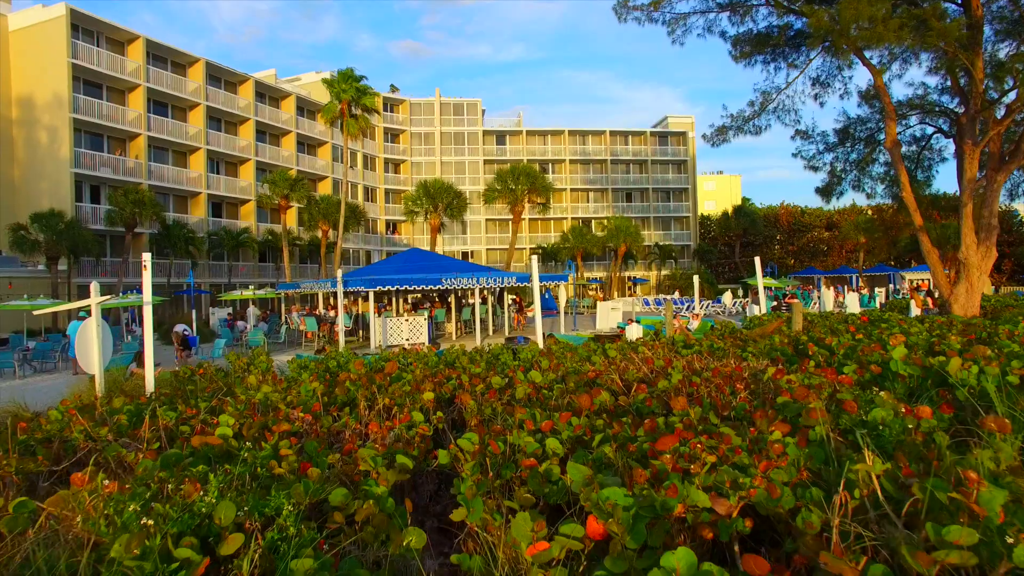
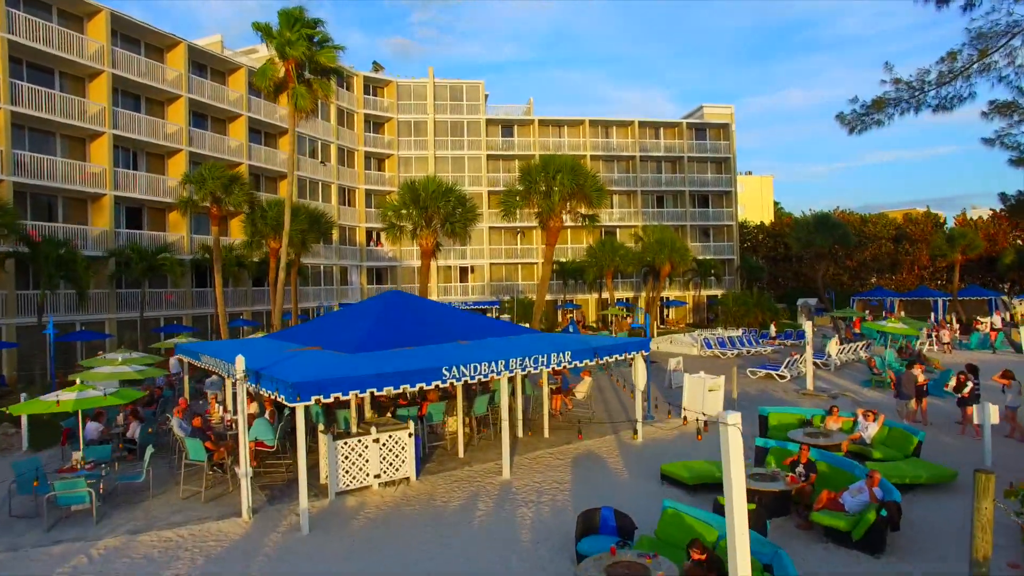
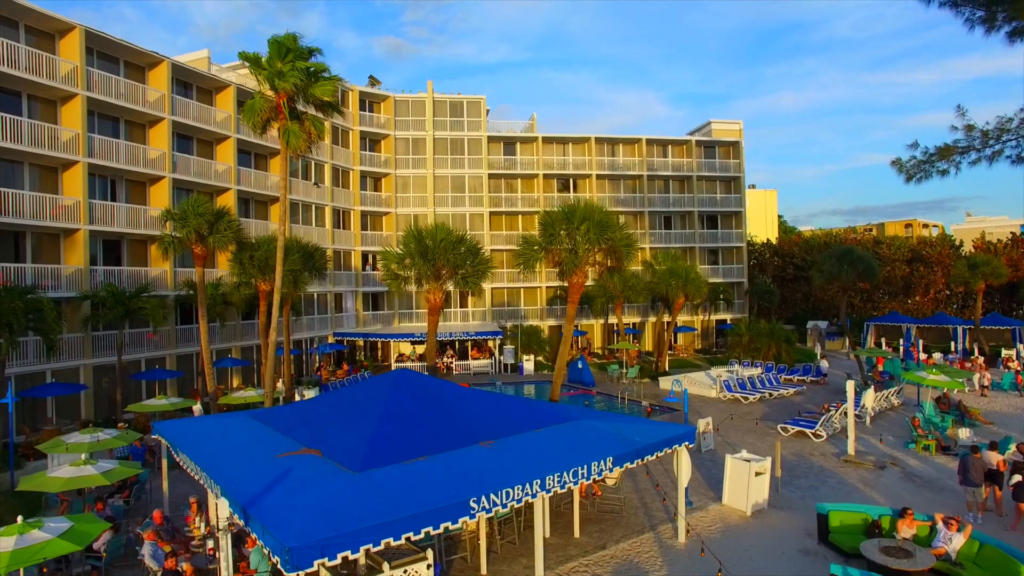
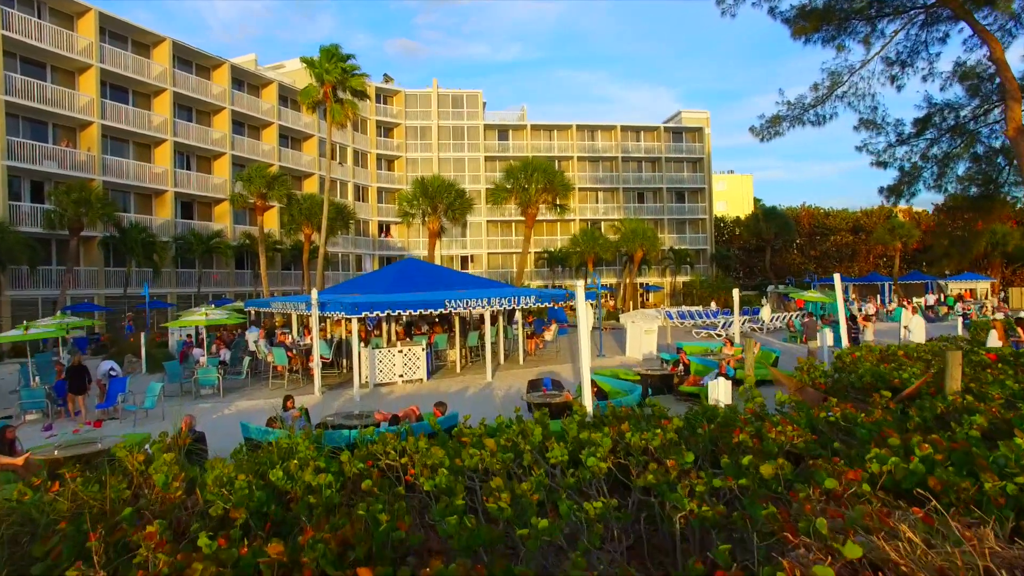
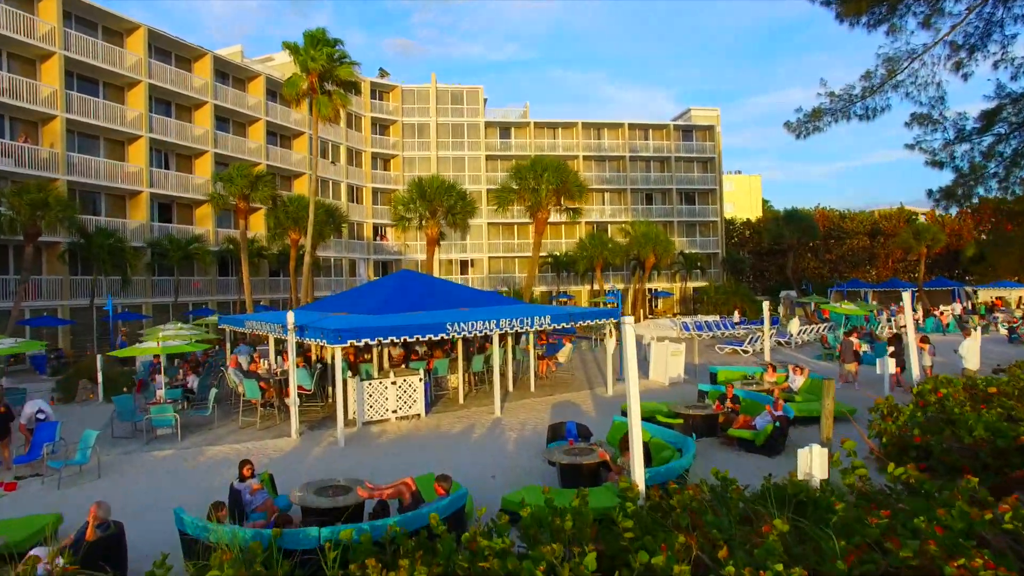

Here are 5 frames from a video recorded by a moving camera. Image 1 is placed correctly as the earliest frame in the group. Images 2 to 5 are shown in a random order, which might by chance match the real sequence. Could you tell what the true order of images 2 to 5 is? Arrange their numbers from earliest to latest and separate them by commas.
4, 5, 2, 3
